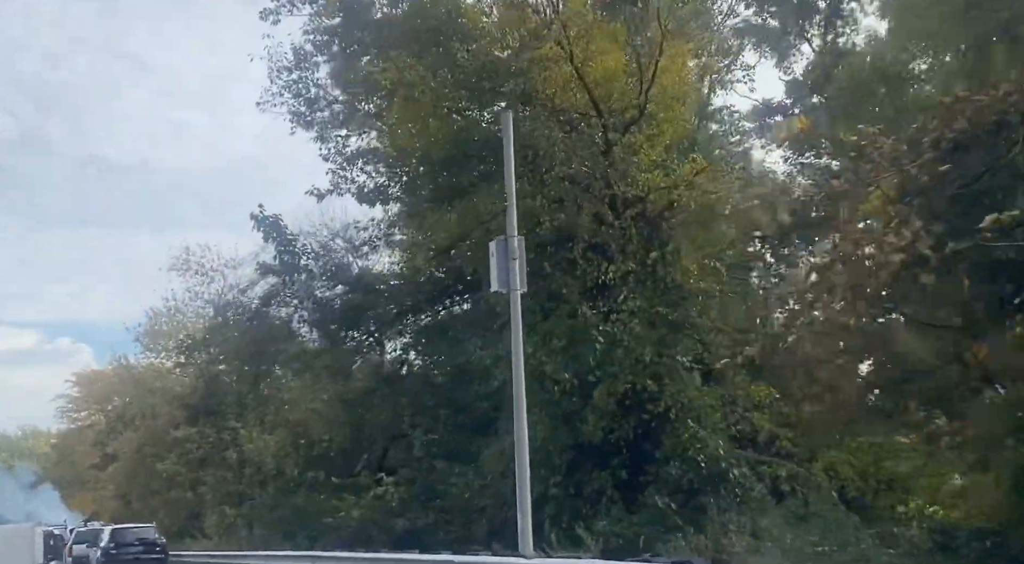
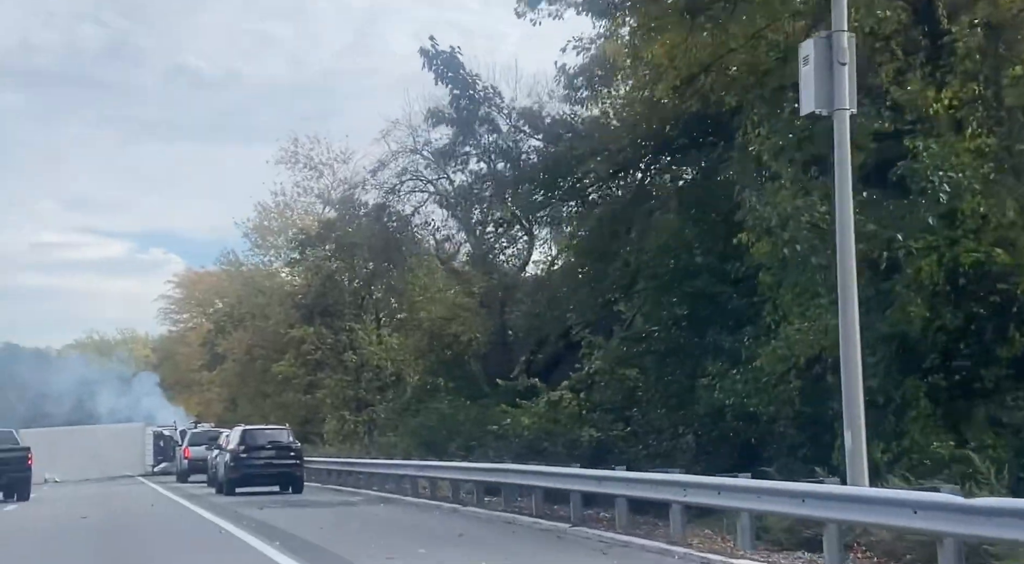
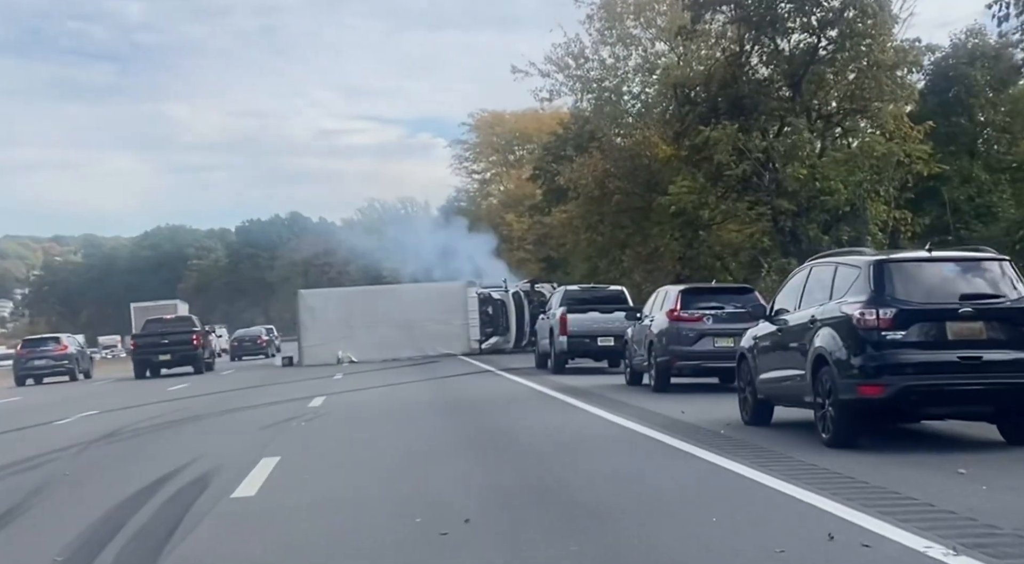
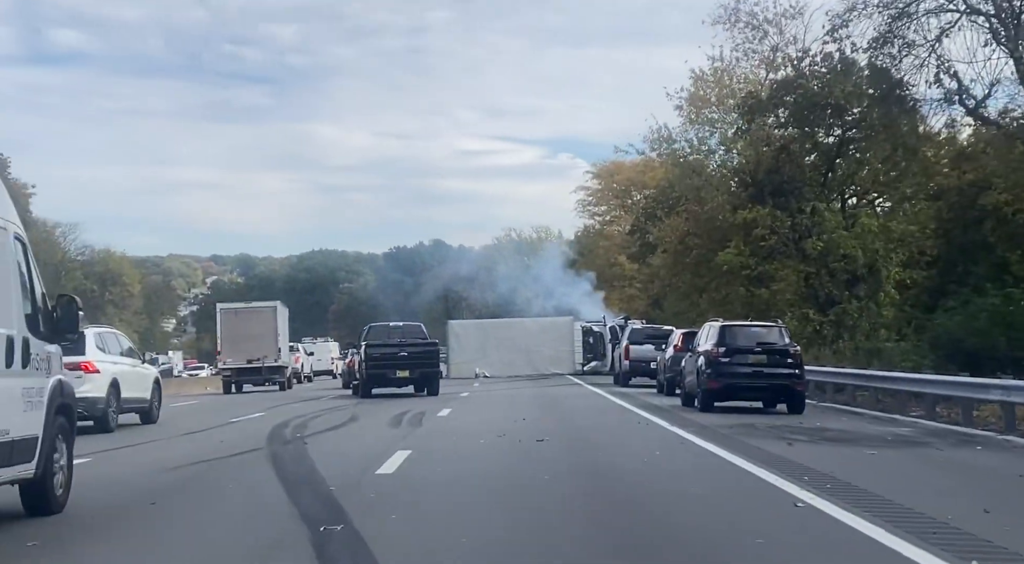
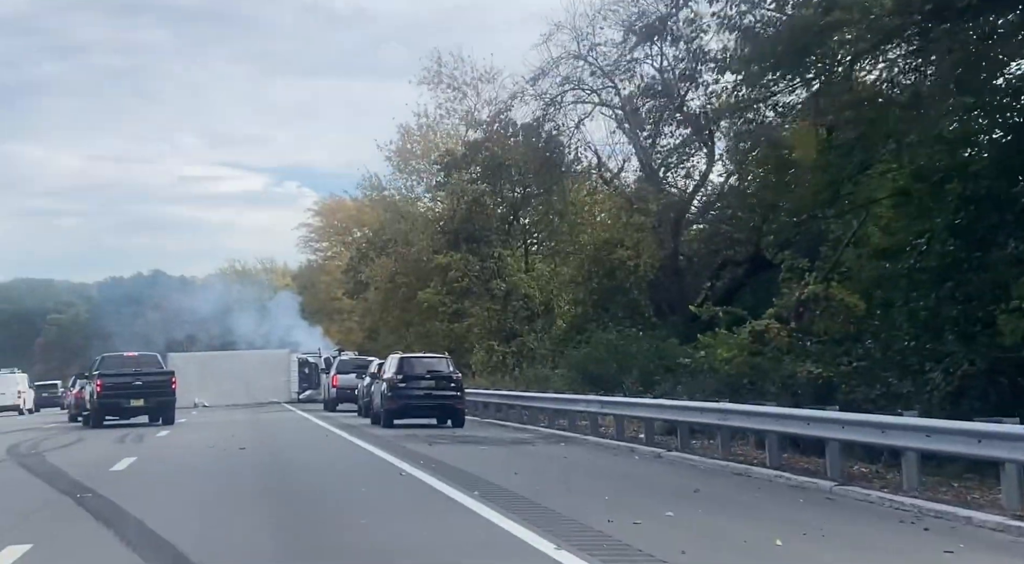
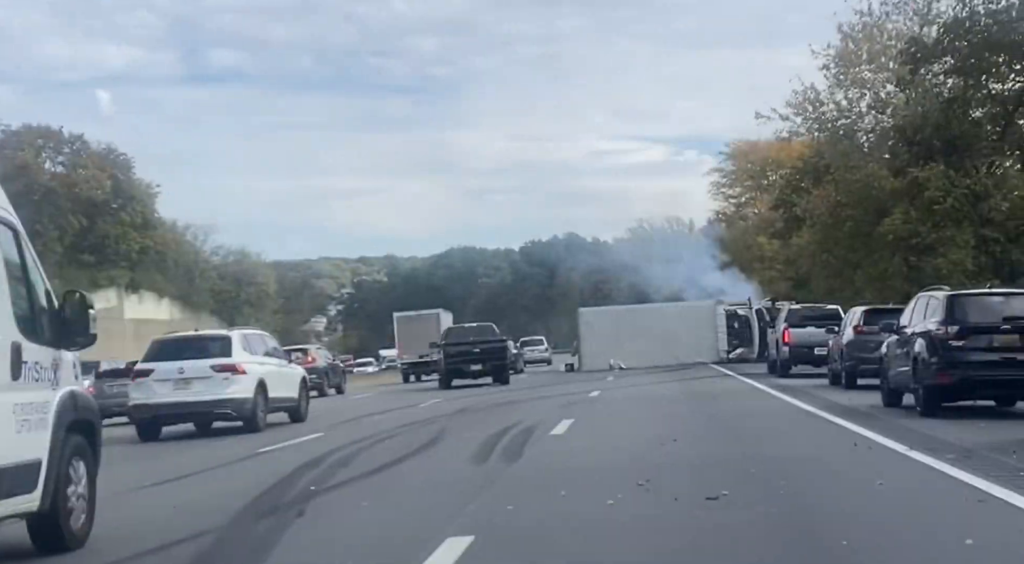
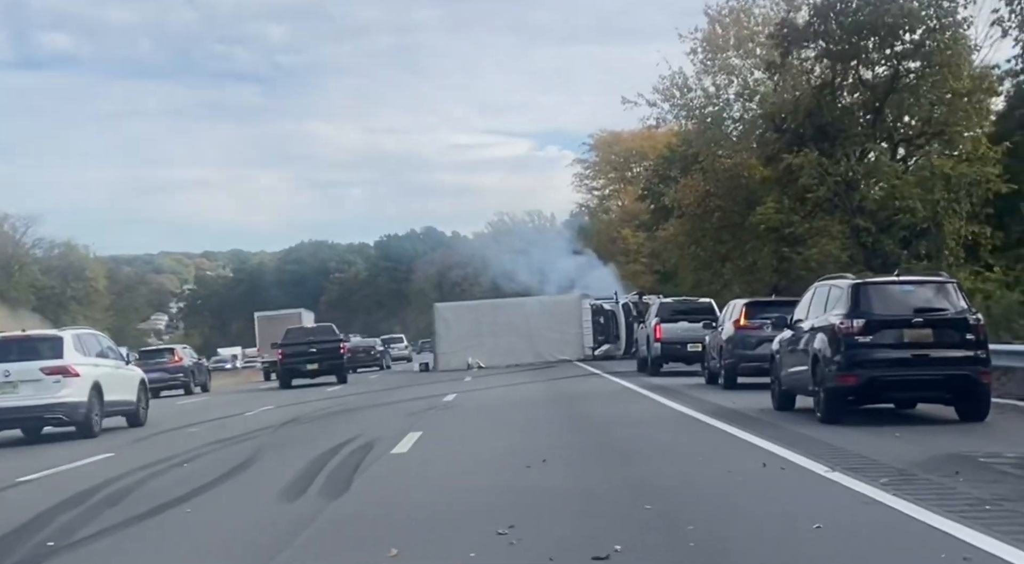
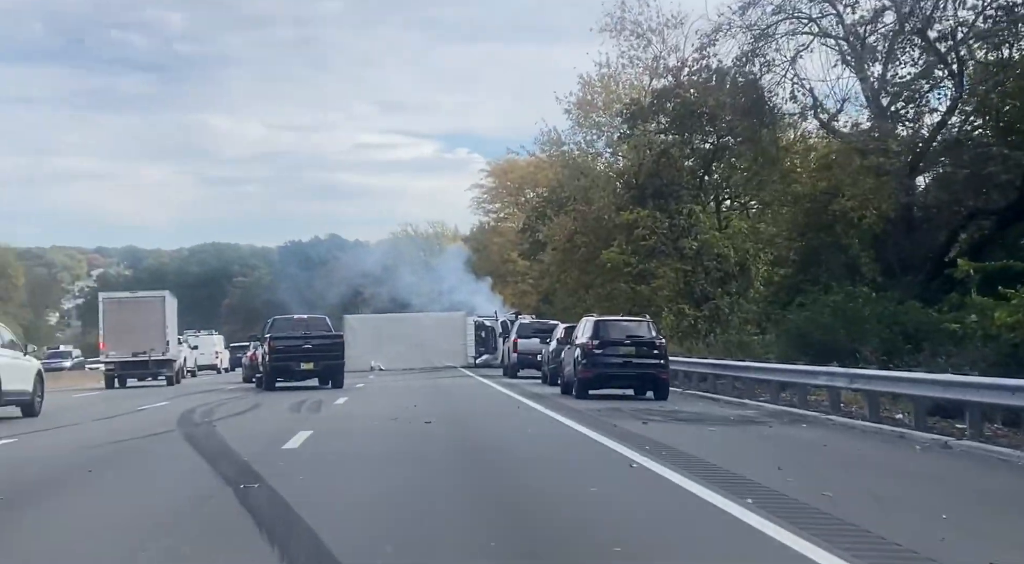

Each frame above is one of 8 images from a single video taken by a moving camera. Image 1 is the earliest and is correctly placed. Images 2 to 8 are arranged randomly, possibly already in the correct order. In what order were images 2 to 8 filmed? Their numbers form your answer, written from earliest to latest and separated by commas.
2, 5, 8, 4, 6, 7, 3
